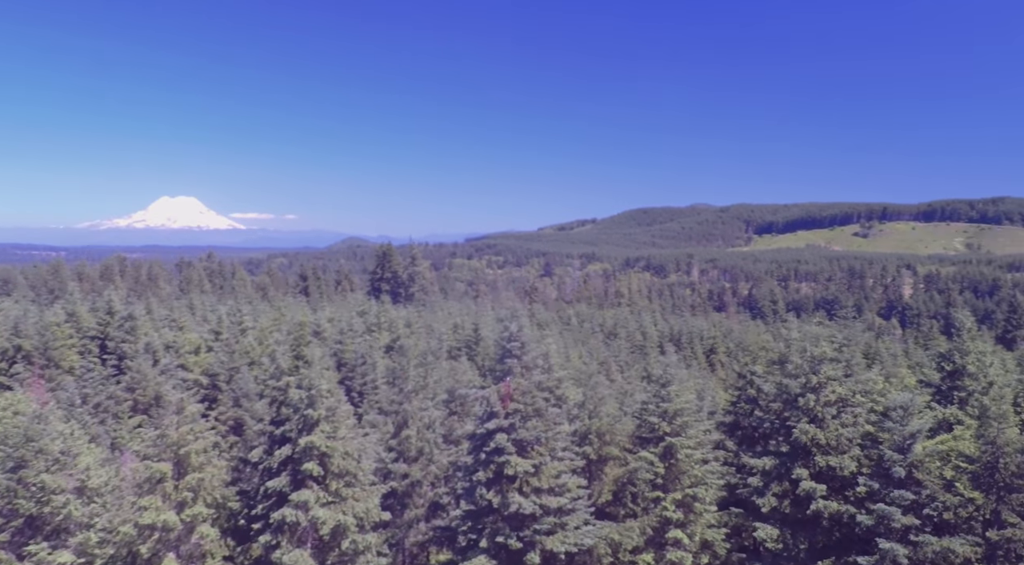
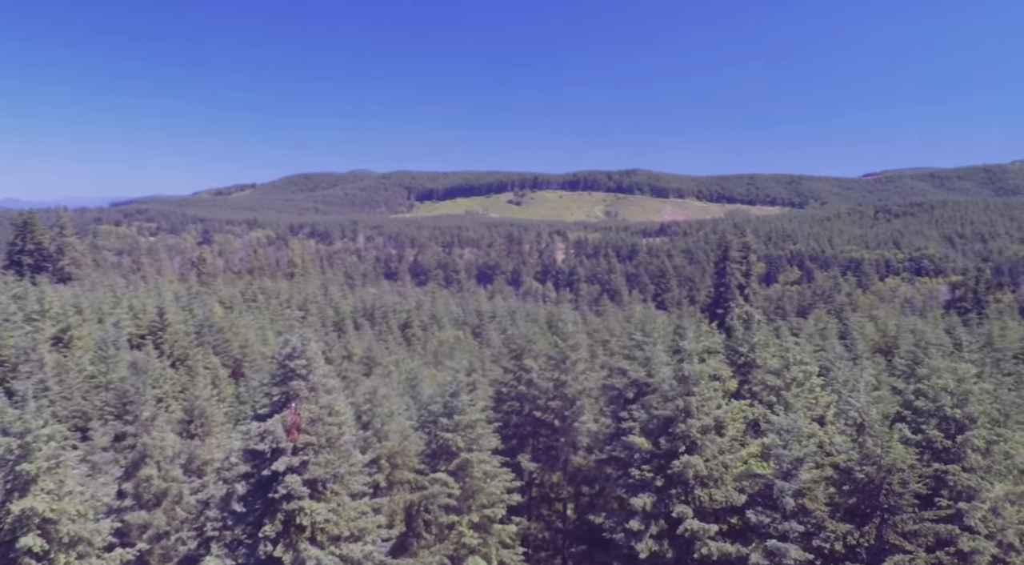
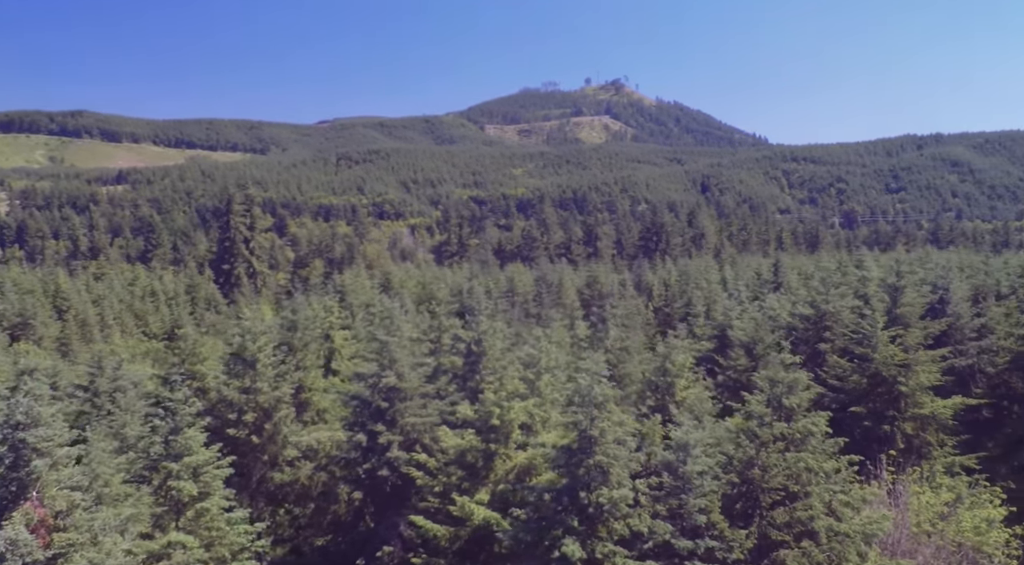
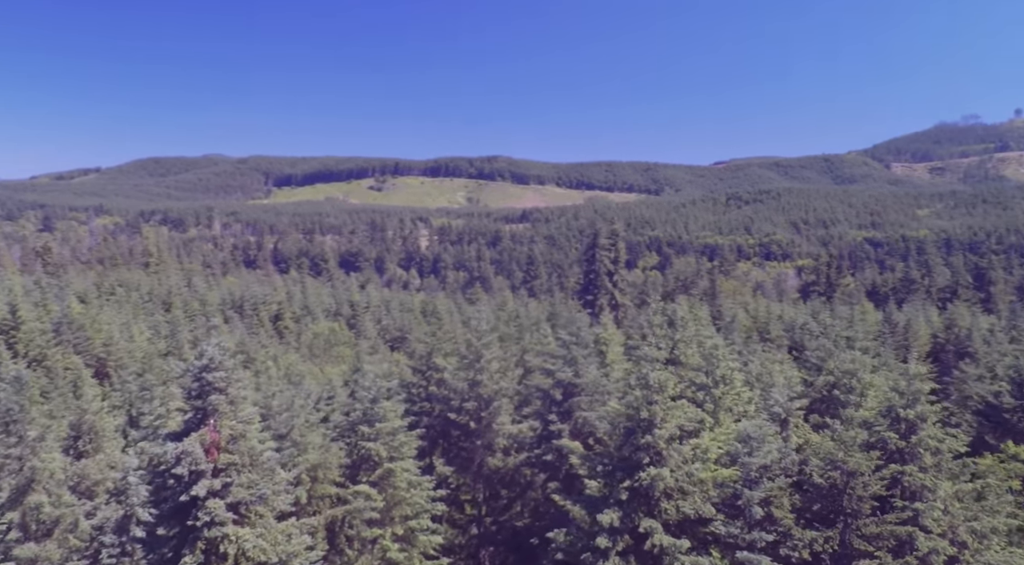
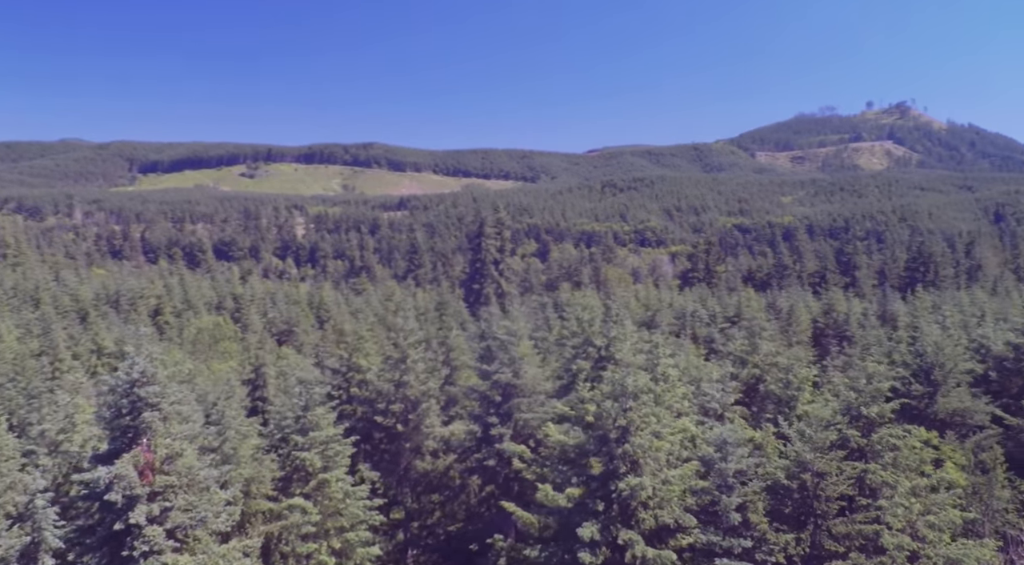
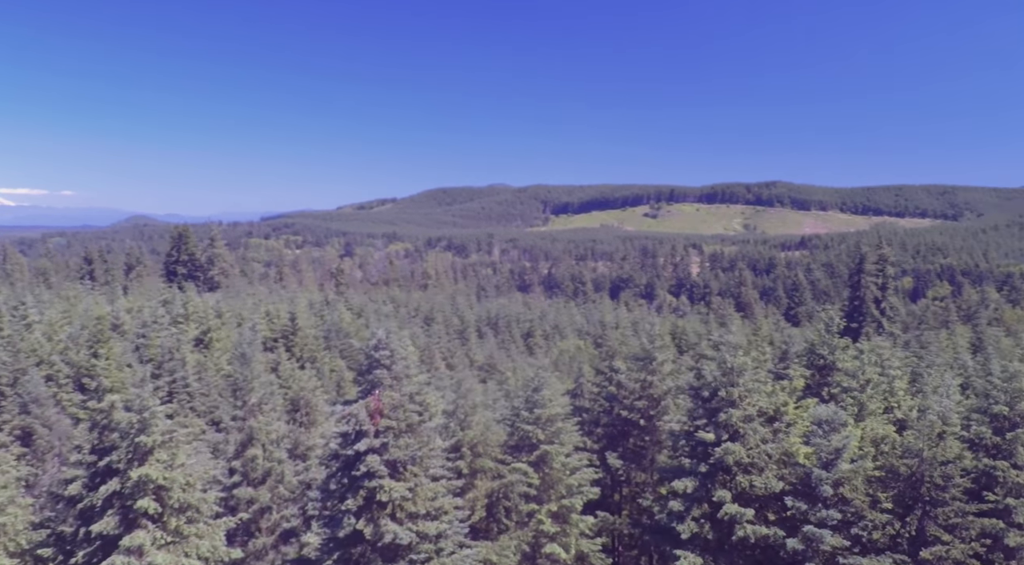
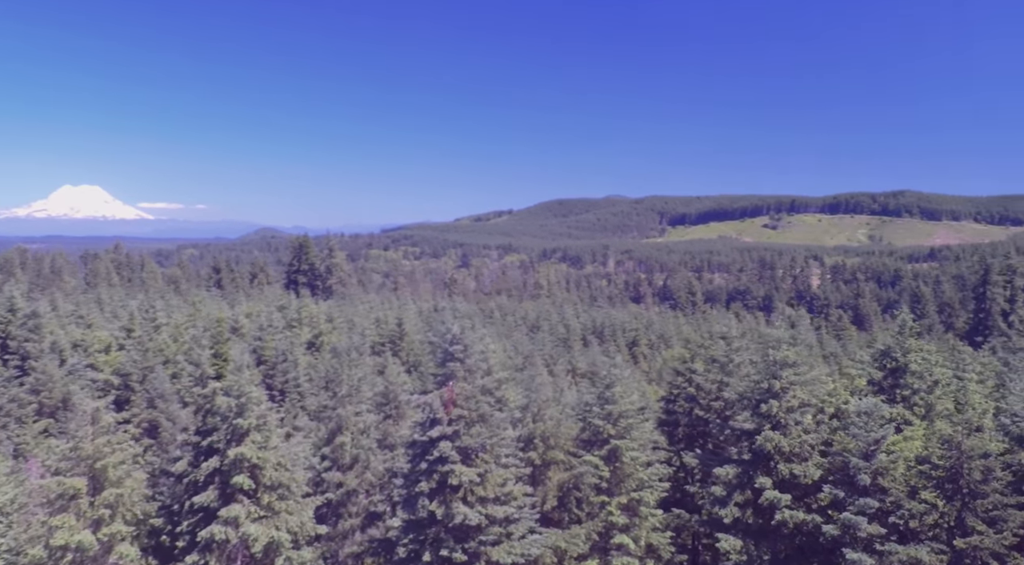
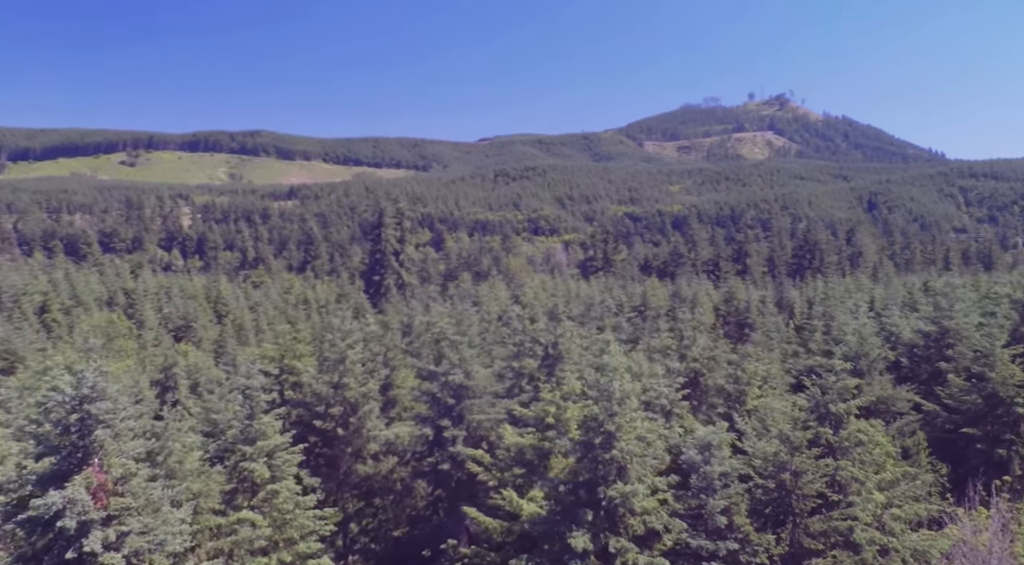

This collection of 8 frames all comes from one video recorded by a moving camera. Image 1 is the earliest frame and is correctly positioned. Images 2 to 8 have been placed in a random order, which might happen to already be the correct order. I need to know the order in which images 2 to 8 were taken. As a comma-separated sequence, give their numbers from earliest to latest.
7, 6, 2, 4, 5, 8, 3
